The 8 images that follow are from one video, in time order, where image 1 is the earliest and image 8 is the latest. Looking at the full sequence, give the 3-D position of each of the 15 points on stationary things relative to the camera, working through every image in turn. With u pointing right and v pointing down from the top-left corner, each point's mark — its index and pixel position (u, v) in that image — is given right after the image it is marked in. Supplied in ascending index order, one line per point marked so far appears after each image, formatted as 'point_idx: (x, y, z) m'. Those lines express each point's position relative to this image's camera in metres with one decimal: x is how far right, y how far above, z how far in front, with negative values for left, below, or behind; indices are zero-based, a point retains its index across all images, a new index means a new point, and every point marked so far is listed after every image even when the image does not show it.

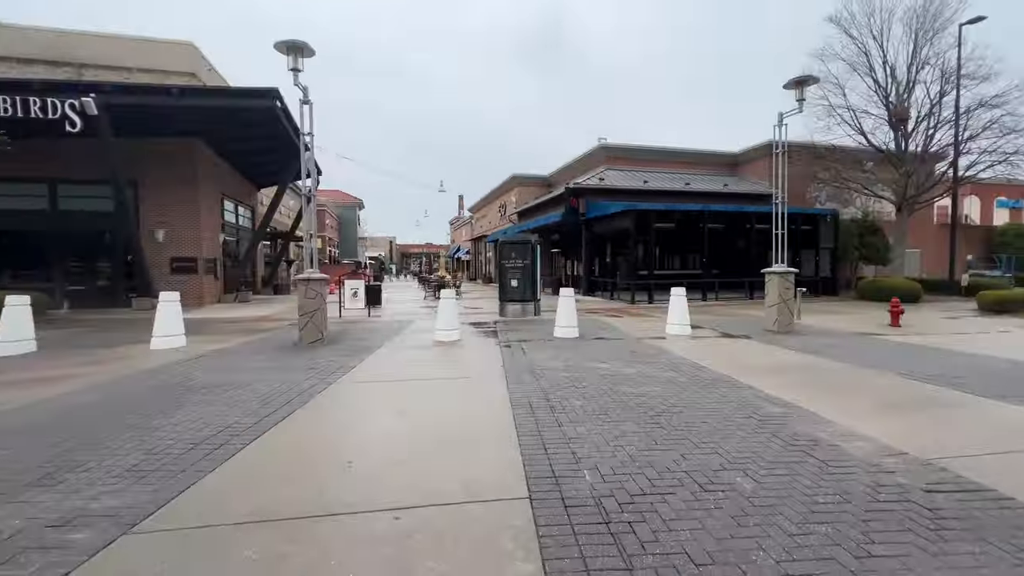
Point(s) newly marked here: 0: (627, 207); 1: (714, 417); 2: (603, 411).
0: (+4.9, +3.5, +19.2) m
1: (+2.1, -1.4, +4.8) m
2: (+1.0, -1.4, +5.0) m
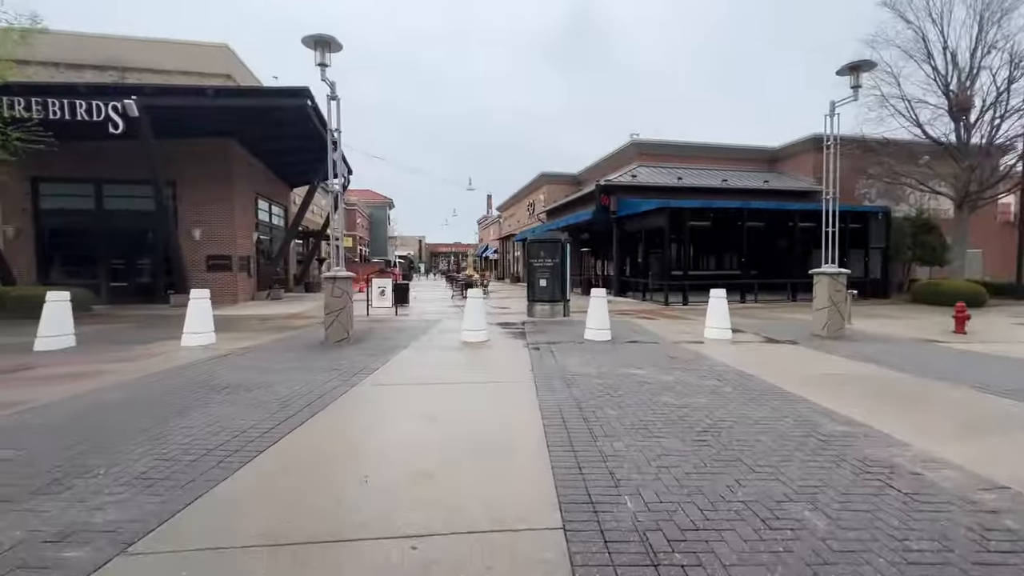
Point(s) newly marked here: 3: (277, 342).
0: (+6.1, +3.4, +18.5) m
1: (+2.4, -1.4, +4.3) m
2: (+1.3, -1.4, +4.6) m
3: (-5.1, -1.2, +9.8) m
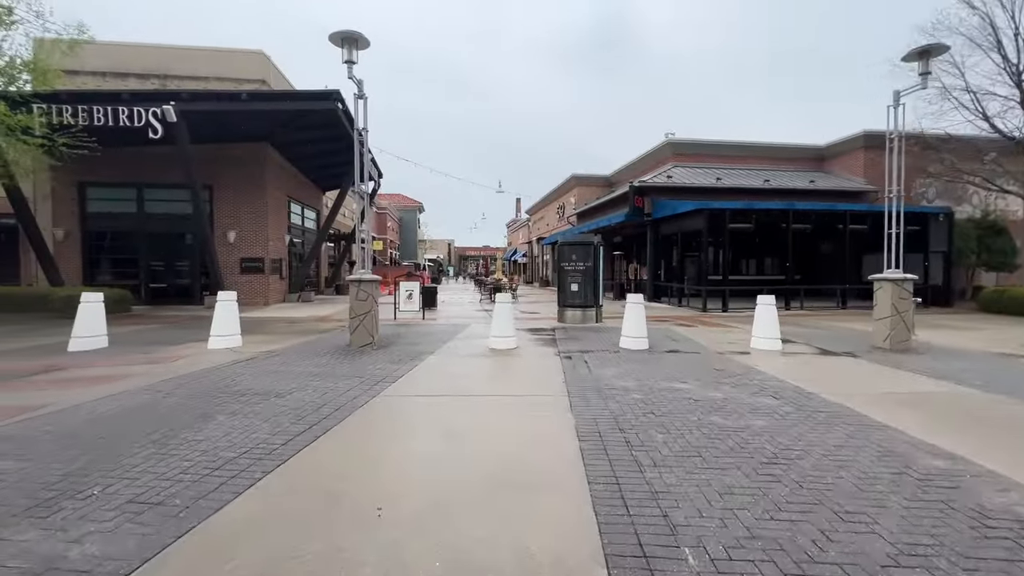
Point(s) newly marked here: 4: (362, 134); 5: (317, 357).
0: (+7.3, +3.2, +17.6) m
1: (+2.7, -1.5, +3.6) m
2: (+1.6, -1.4, +4.0) m
3: (-4.5, -1.2, +9.6) m
4: (-3.3, +3.4, +9.8) m
5: (-3.7, -1.3, +8.4) m
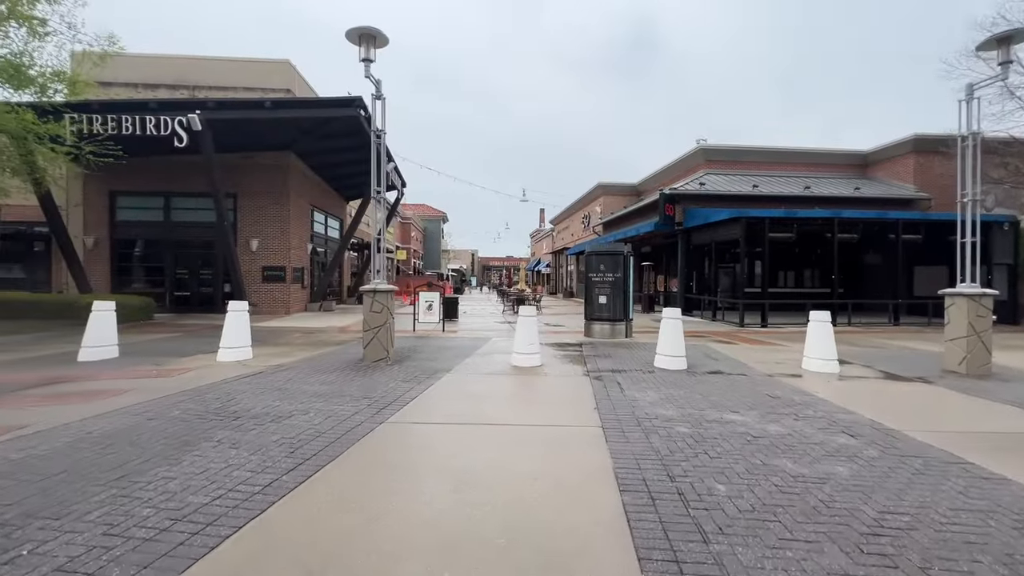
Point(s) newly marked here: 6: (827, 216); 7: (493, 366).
0: (+8.2, +2.7, +16.5) m
1: (+2.9, -1.6, +2.7) m
2: (+1.8, -1.6, +3.2) m
3: (-4.0, -1.4, +9.1) m
4: (-2.7, +3.1, +9.3) m
5: (-3.2, -1.5, +7.9) m
6: (+11.5, +2.7, +16.5) m
7: (-0.4, -1.5, +8.8) m
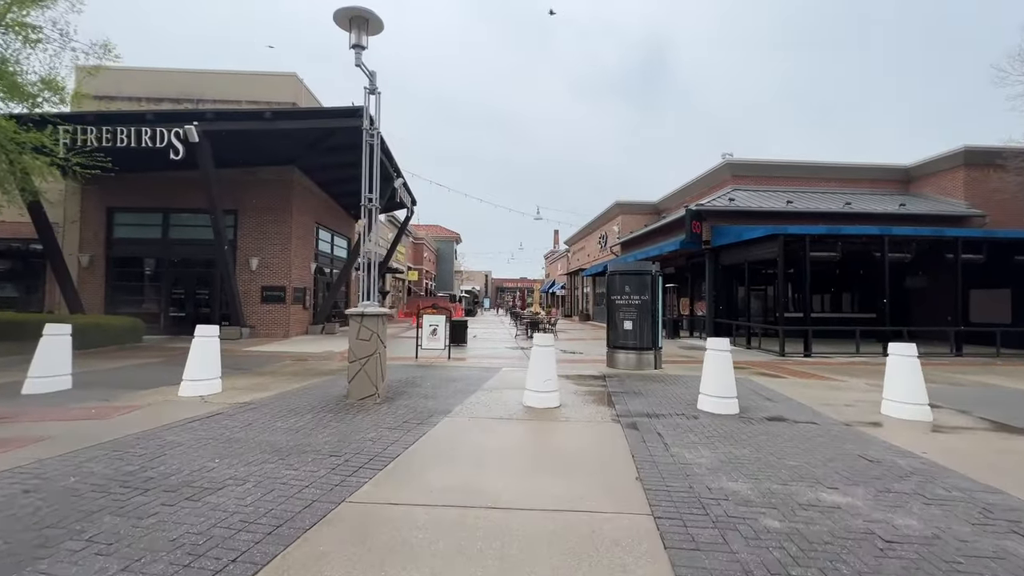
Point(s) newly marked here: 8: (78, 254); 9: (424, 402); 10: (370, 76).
0: (+8.7, +1.9, +15.0) m
1: (+2.9, -1.7, +1.2) m
2: (+1.8, -1.7, +1.6) m
3: (-3.8, -1.8, +7.7) m
4: (-2.5, +2.7, +8.1) m
5: (-3.1, -1.8, +6.5) m
6: (+12.0, +1.8, +14.8) m
7: (-0.2, -1.9, +7.3) m
8: (-17.6, +1.4, +18.3) m
9: (-1.5, -1.9, +7.5) m
10: (-2.4, +3.6, +7.6) m
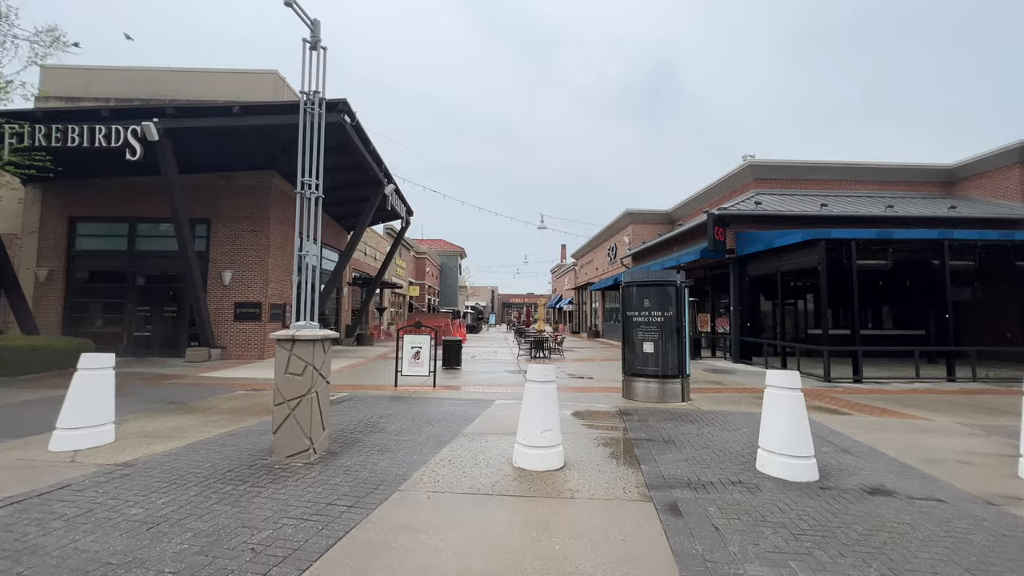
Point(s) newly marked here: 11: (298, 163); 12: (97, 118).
0: (+8.6, +1.5, +12.9) m
1: (+2.6, -1.6, -0.9) m
2: (+1.6, -1.7, -0.5) m
3: (-3.9, -2.0, +5.7) m
4: (-2.7, +2.5, +6.2) m
5: (-3.3, -2.0, +4.5) m
6: (+11.9, +1.5, +12.7) m
7: (-0.3, -2.1, +5.3) m
8: (-17.6, +0.8, +16.7) m
9: (-1.6, -2.1, +5.5) m
10: (-2.6, +3.4, +5.8) m
11: (-7.9, +4.6, +16.5) m
12: (-12.5, +5.1, +13.5) m
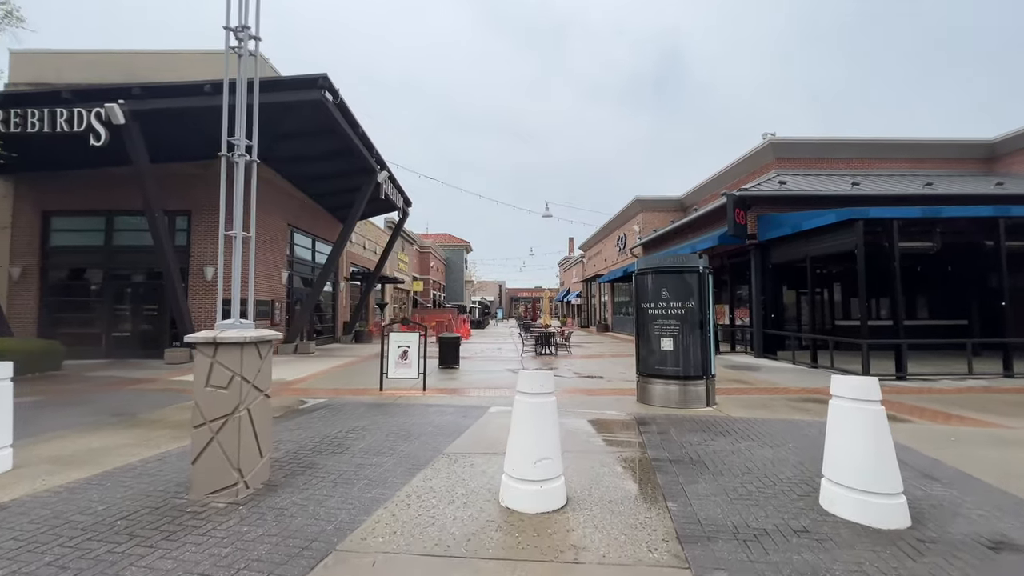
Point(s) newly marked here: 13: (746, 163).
0: (+8.6, +1.9, +11.4) m
1: (+2.4, -1.5, -2.2) m
2: (+1.3, -1.6, -1.8) m
3: (-4.0, -1.9, +4.5) m
4: (-2.8, +2.6, +5.0) m
5: (-3.4, -1.9, +3.3) m
6: (+11.9, +1.9, +11.1) m
7: (-0.5, -2.0, +4.0) m
8: (-17.6, +0.8, +15.7) m
9: (-1.8, -2.0, +4.3) m
10: (-2.8, +3.5, +4.6) m
11: (-7.9, +4.8, +15.3) m
12: (-12.5, +5.2, +12.4) m
13: (+9.9, +5.3, +19.0) m
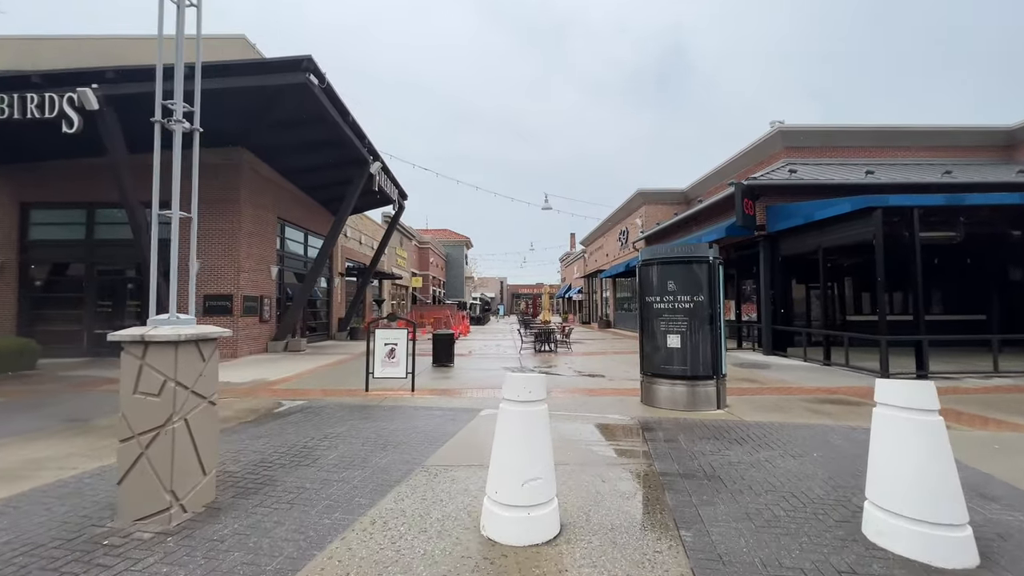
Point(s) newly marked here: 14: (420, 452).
0: (+8.5, +2.0, +10.7) m
1: (+2.2, -1.5, -2.9) m
2: (+1.2, -1.5, -2.4) m
3: (-4.2, -1.8, +3.9) m
4: (-3.0, +2.7, +4.3) m
5: (-3.5, -1.8, +2.7) m
6: (+11.7, +2.0, +10.4) m
7: (-0.6, -1.9, +3.4) m
8: (-17.7, +0.9, +15.1) m
9: (-1.9, -1.9, +3.6) m
10: (-2.9, +3.6, +3.9) m
11: (-8.0, +5.0, +14.7) m
12: (-12.6, +5.3, +11.8) m
13: (+9.8, +5.5, +18.3) m
14: (-1.1, -1.9, +5.2) m
